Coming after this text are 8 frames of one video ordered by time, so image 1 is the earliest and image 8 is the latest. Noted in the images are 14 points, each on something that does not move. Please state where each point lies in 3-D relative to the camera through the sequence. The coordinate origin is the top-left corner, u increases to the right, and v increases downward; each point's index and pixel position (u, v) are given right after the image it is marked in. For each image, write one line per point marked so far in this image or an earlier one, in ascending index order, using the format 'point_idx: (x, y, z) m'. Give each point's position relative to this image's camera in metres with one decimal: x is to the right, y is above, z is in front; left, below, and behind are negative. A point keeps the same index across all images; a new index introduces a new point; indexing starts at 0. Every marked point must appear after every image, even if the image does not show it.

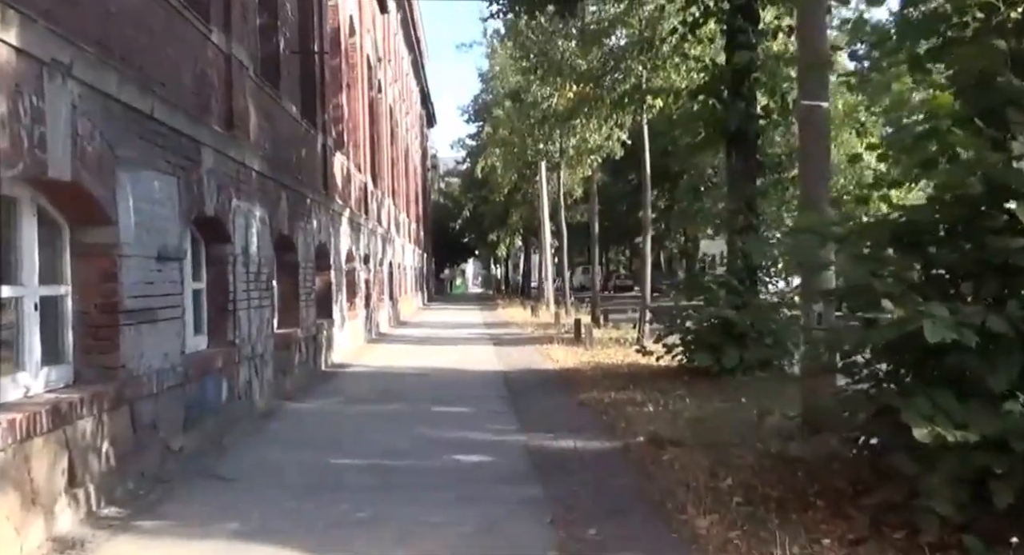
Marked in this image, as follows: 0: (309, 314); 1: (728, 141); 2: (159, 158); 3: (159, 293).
0: (-3.1, -0.6, +16.3) m
1: (+3.1, +1.9, +15.0) m
2: (-2.9, +1.0, +8.6) m
3: (-2.8, -0.1, +8.4) m
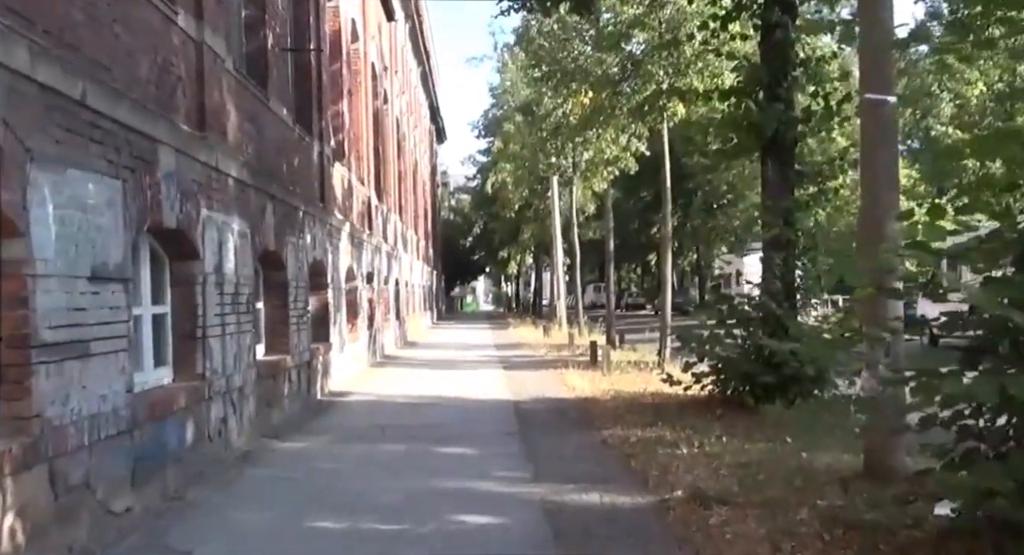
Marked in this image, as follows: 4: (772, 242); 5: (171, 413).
0: (-2.9, -0.9, +14.7) m
1: (+3.2, +1.6, +13.5) m
2: (-2.8, +0.8, +7.1) m
3: (-2.7, -0.3, +6.9) m
4: (+3.3, +0.5, +13.6) m
5: (-2.8, -1.1, +8.5) m
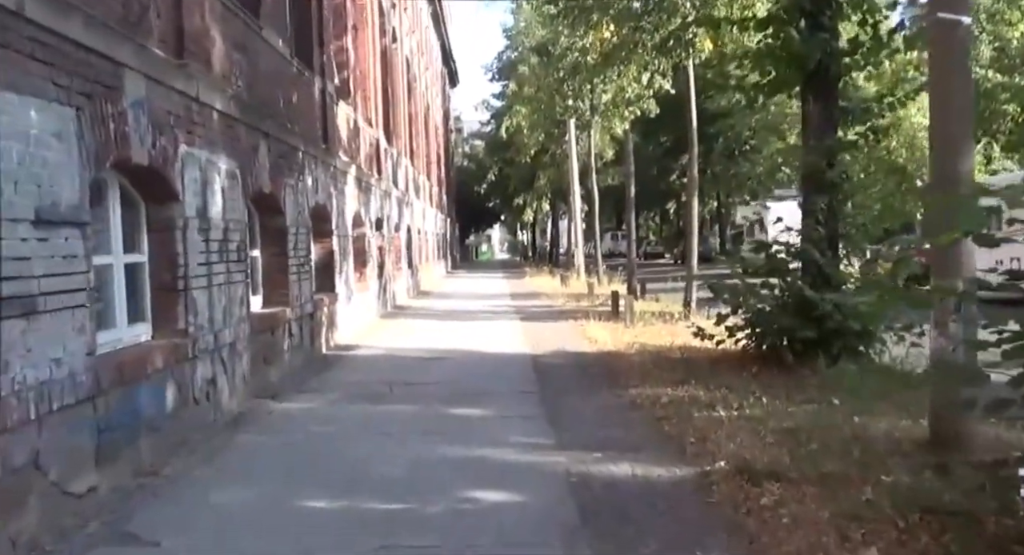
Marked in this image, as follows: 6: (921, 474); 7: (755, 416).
0: (-2.7, -0.2, +13.7) m
1: (+3.4, +2.3, +12.2) m
2: (-2.7, +1.1, +6.0) m
3: (-2.6, 0.0, +5.9) m
4: (+3.5, +1.1, +12.4) m
5: (-2.6, -0.7, +7.5) m
6: (+2.7, -1.3, +6.9) m
7: (+2.1, -1.2, +9.2) m
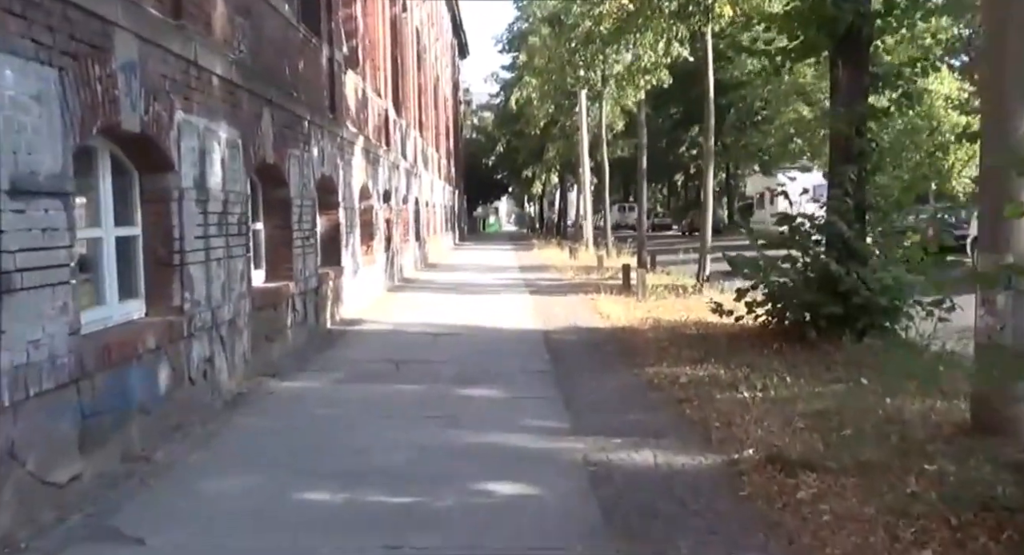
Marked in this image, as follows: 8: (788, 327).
0: (-2.6, +0.2, +13.3) m
1: (+3.6, +2.6, +11.7) m
2: (-2.6, +1.3, +5.5) m
3: (-2.5, +0.2, +5.4) m
4: (+3.6, +1.4, +11.9) m
5: (-2.5, -0.5, +7.1) m
6: (+2.8, -1.1, +6.4) m
7: (+2.2, -1.0, +8.7) m
8: (+3.1, -0.6, +12.0) m
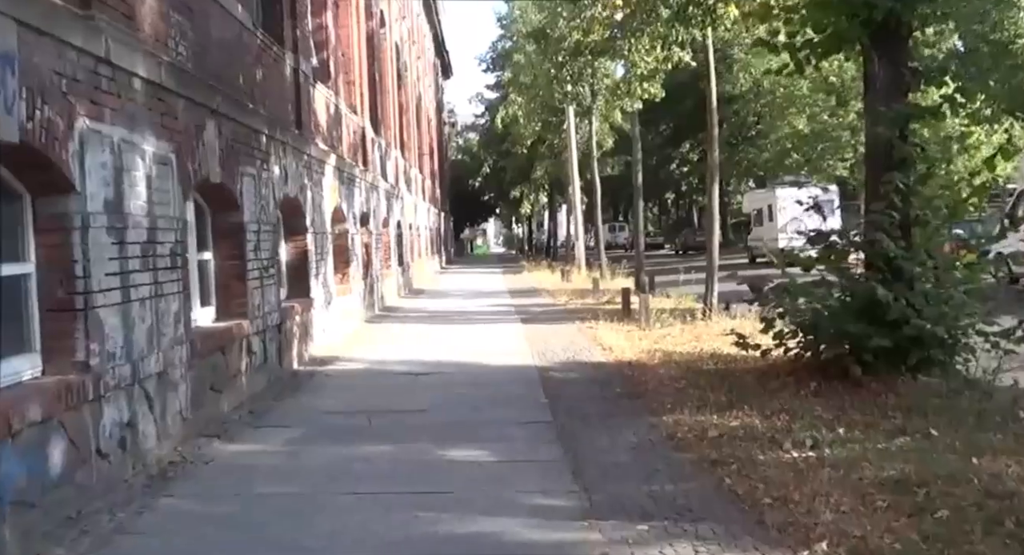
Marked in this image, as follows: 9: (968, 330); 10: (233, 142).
0: (-2.7, -0.2, +11.6) m
1: (+3.4, +2.3, +10.1) m
2: (-2.6, +1.0, +3.8) m
3: (-2.5, -0.1, +3.7) m
4: (+3.5, +1.2, +10.2) m
5: (-2.5, -0.8, +5.3) m
6: (+2.7, -1.3, +4.7) m
7: (+2.2, -1.2, +7.1) m
8: (+3.1, -0.8, +10.4) m
9: (+4.2, -0.5, +9.7) m
10: (-2.7, +1.3, +10.2) m
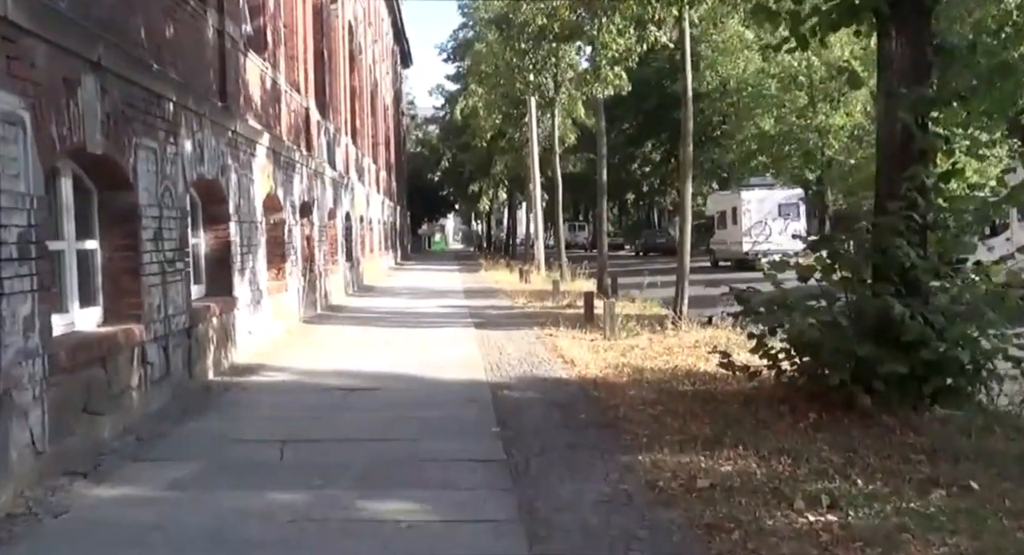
0: (-3.1, -0.2, +9.8) m
1: (+3.1, +2.2, +8.6) m
2: (-2.7, +1.0, +2.1) m
3: (-2.7, -0.1, +1.9) m
4: (+3.1, +1.1, +8.7) m
5: (-2.8, -0.8, +3.6) m
6: (+2.5, -1.4, +3.2) m
7: (+1.9, -1.3, +5.5) m
8: (+2.6, -0.9, +8.8) m
9: (+3.7, -0.6, +8.2) m
10: (-3.1, +1.3, +8.4) m
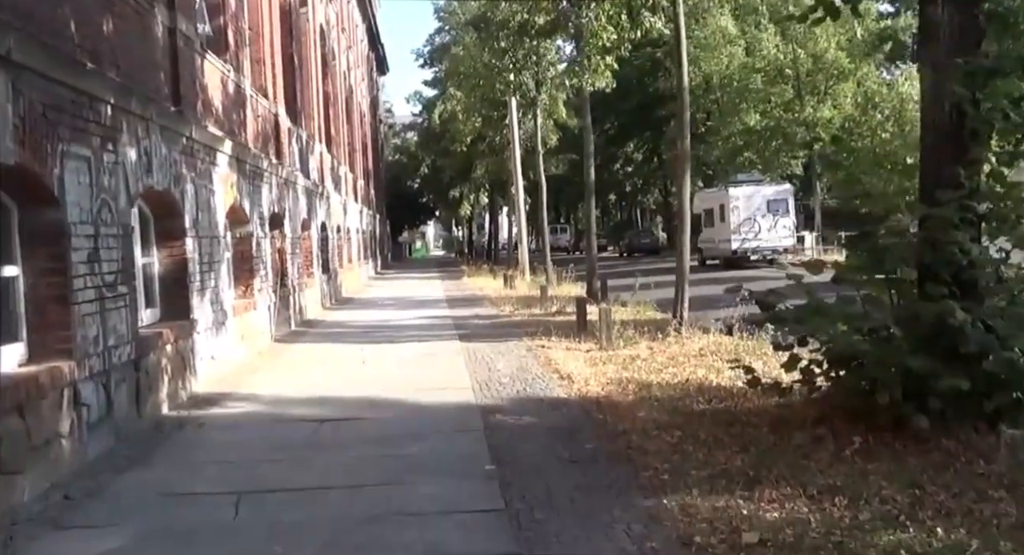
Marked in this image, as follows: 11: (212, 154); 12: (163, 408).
0: (-3.2, -0.4, +8.6) m
1: (+3.0, +2.2, +7.4) m
2: (-2.7, +0.9, +0.8) m
3: (-2.6, -0.2, +0.7) m
4: (+3.0, +1.1, +7.6) m
5: (-2.7, -0.9, +2.3) m
6: (+2.6, -1.4, +2.0) m
7: (+1.9, -1.3, +4.3) m
8: (+2.6, -0.9, +7.7) m
9: (+3.7, -0.6, +7.0) m
10: (-3.2, +1.1, +7.2) m
11: (-3.7, +1.5, +13.0) m
12: (-3.2, -1.2, +9.8) m
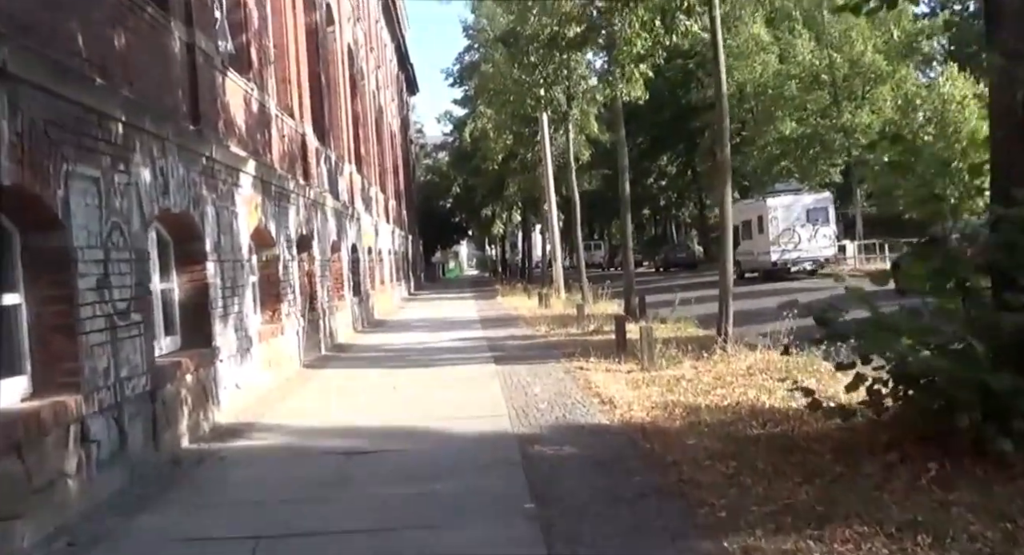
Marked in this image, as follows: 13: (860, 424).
0: (-2.9, -0.6, +8.1) m
1: (+3.1, +2.2, +6.8) m
2: (-2.7, +0.8, +0.4) m
3: (-2.6, -0.3, +0.2) m
4: (+3.2, +1.0, +6.9) m
5: (-2.6, -1.0, +1.8) m
6: (+2.7, -1.4, +1.3) m
7: (+2.1, -1.4, +3.7) m
8: (+2.8, -1.0, +7.0) m
9: (+4.0, -0.6, +6.3) m
10: (-3.0, +1.0, +6.7) m
11: (-3.3, +1.2, +12.5) m
12: (-2.9, -1.4, +9.3) m
13: (+2.7, -1.1, +8.1) m
